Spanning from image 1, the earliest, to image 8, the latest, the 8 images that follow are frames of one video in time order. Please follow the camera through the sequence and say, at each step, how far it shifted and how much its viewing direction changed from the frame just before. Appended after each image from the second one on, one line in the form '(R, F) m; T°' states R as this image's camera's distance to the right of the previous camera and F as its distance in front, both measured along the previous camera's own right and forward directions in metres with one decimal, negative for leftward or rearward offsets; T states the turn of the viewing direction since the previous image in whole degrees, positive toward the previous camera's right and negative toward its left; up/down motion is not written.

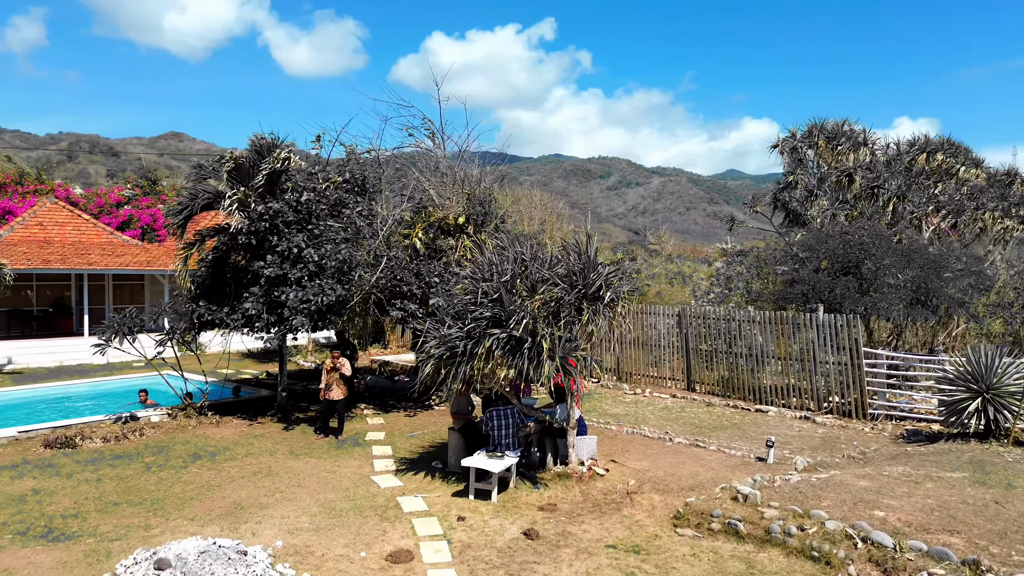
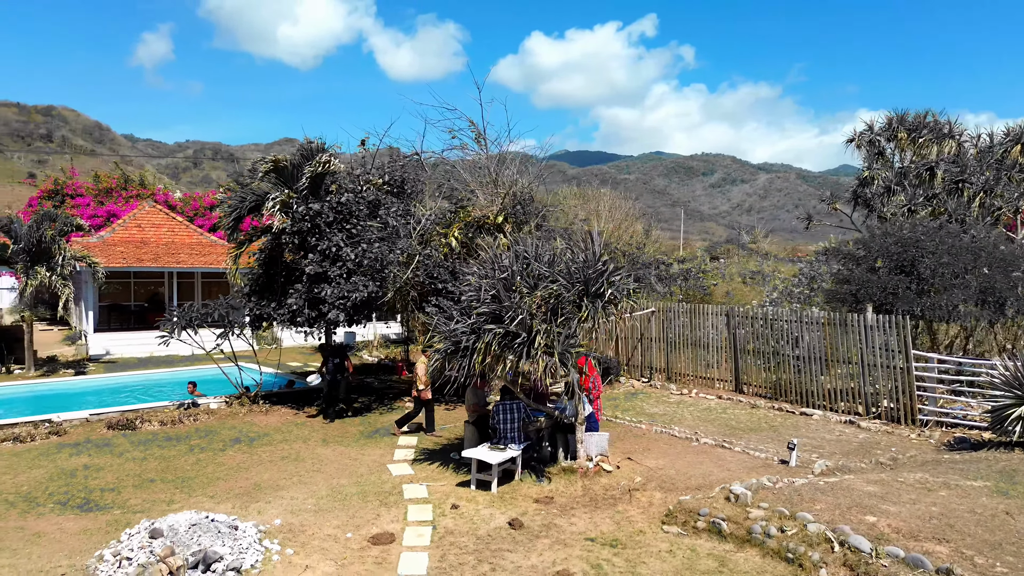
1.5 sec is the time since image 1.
(+1.0, -0.1) m; -7°
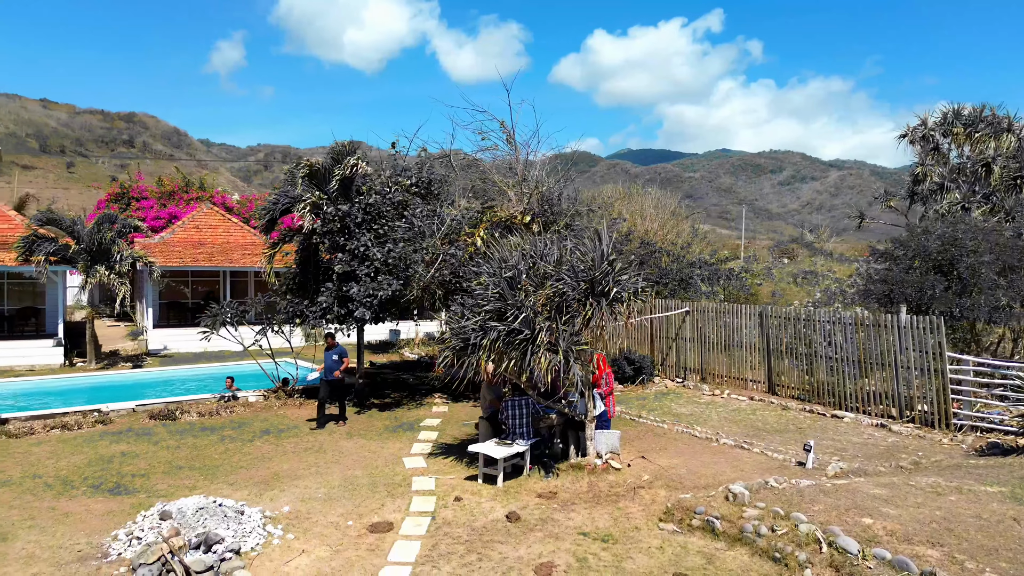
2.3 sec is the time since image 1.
(+0.6, -0.1) m; -5°
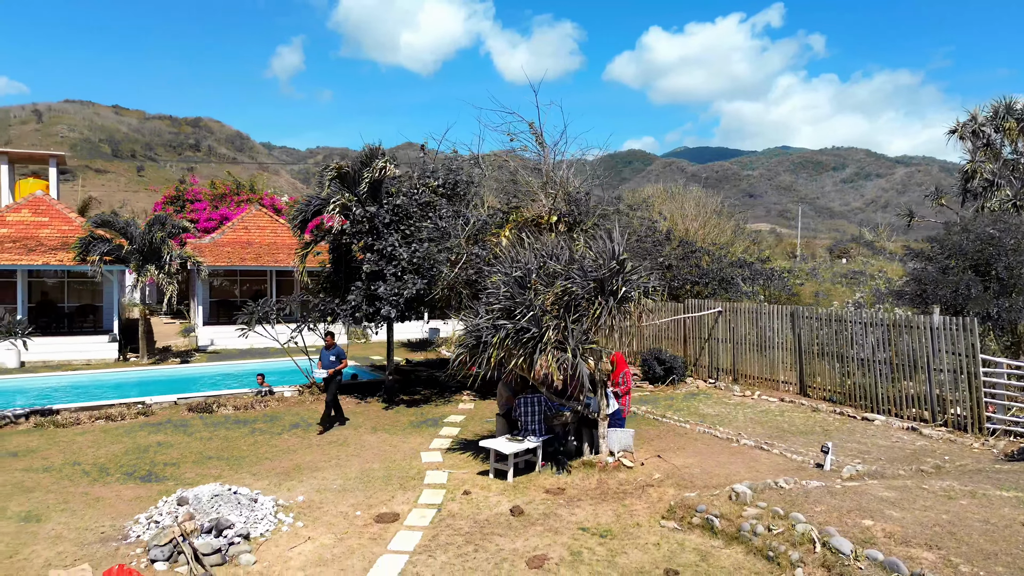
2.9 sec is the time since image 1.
(+0.4, -0.1) m; -4°
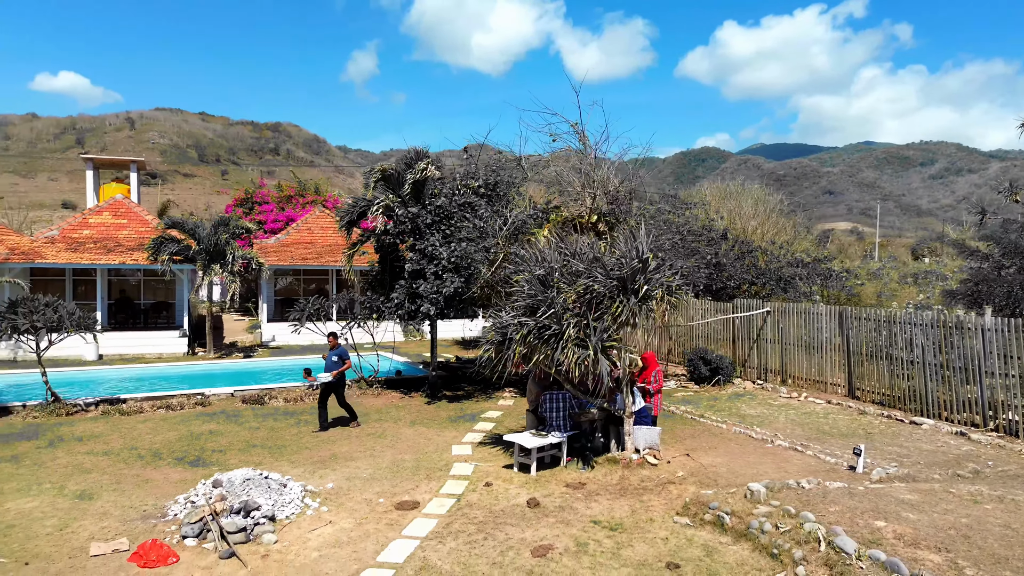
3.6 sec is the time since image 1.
(+0.5, -0.2) m; -5°
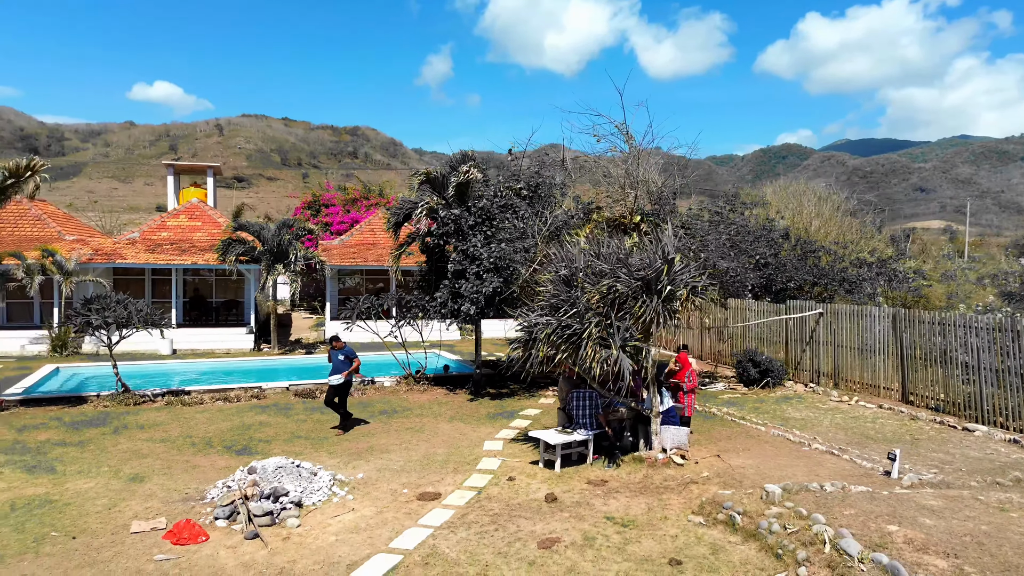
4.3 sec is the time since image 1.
(+0.5, -0.2) m; -5°
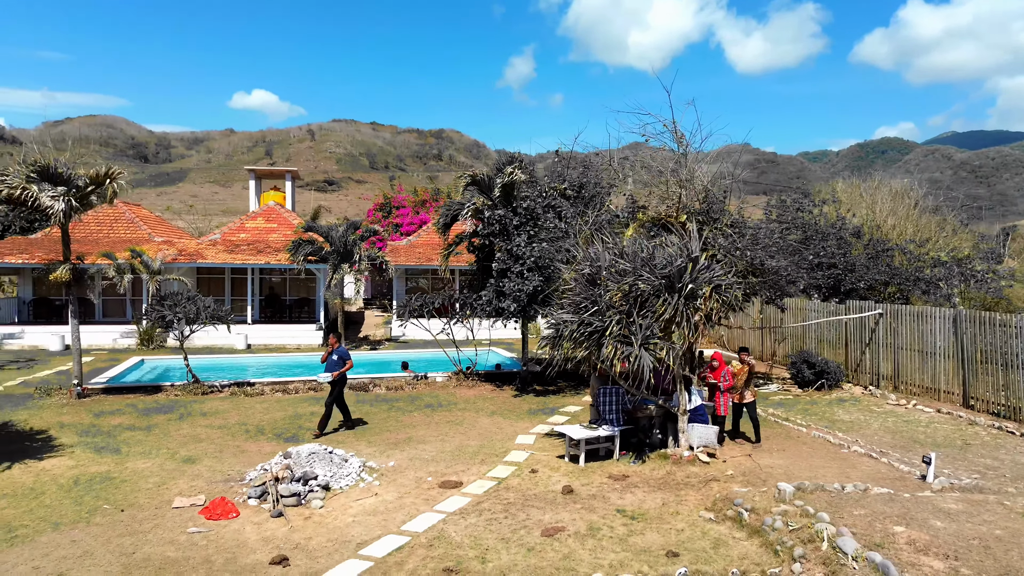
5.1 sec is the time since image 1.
(+0.6, -0.2) m; -6°
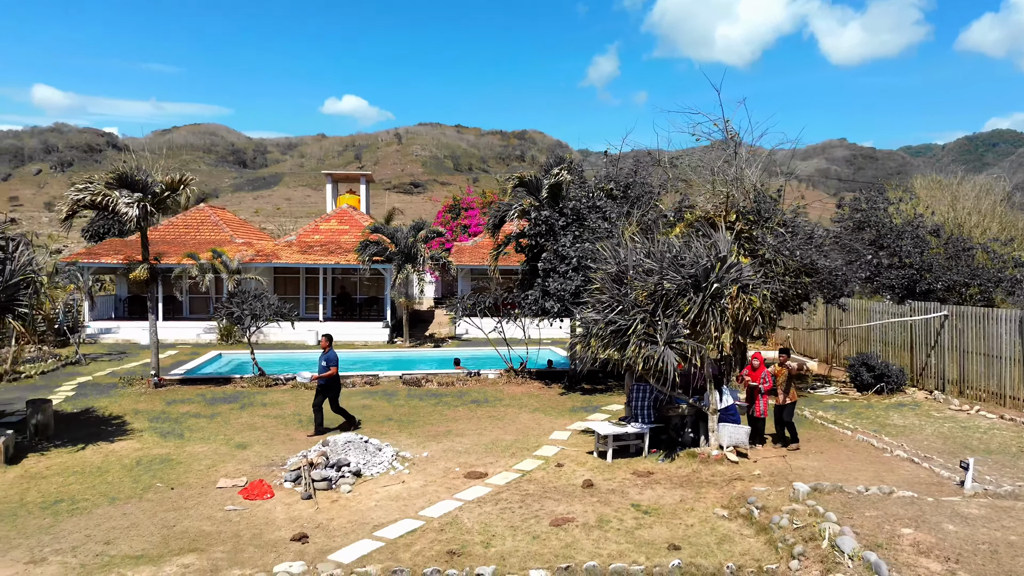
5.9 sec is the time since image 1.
(+0.6, -0.2) m; -6°
